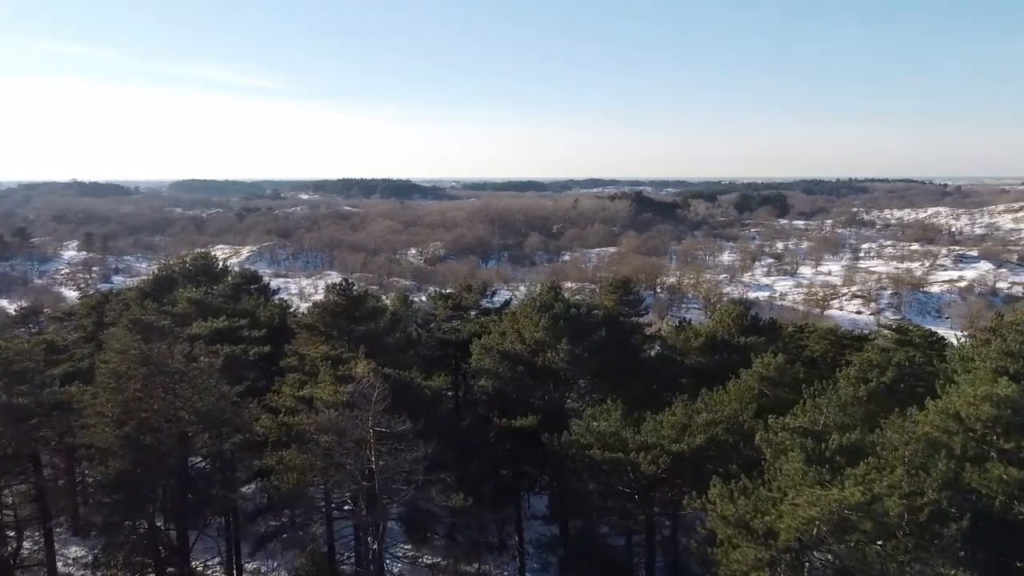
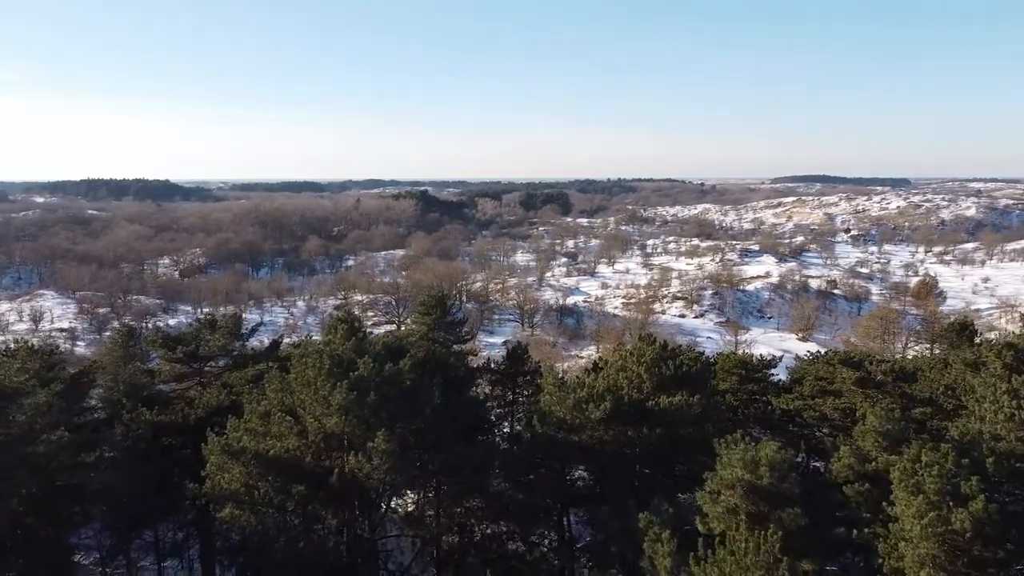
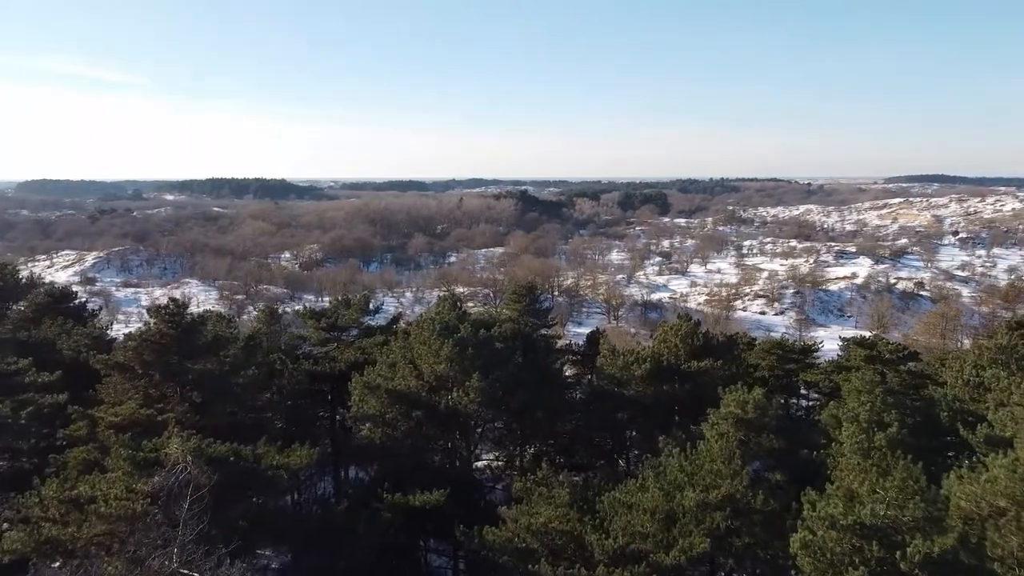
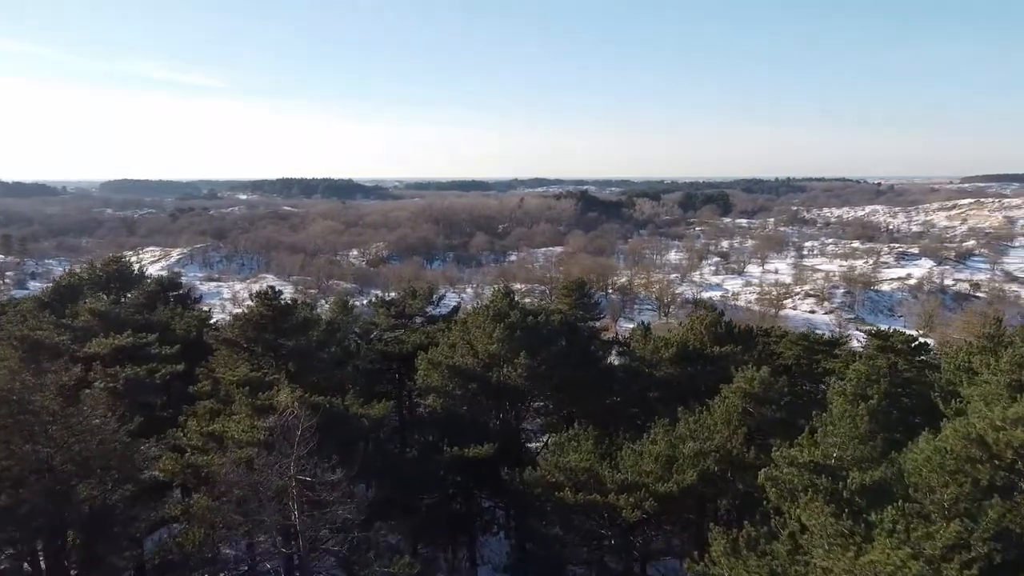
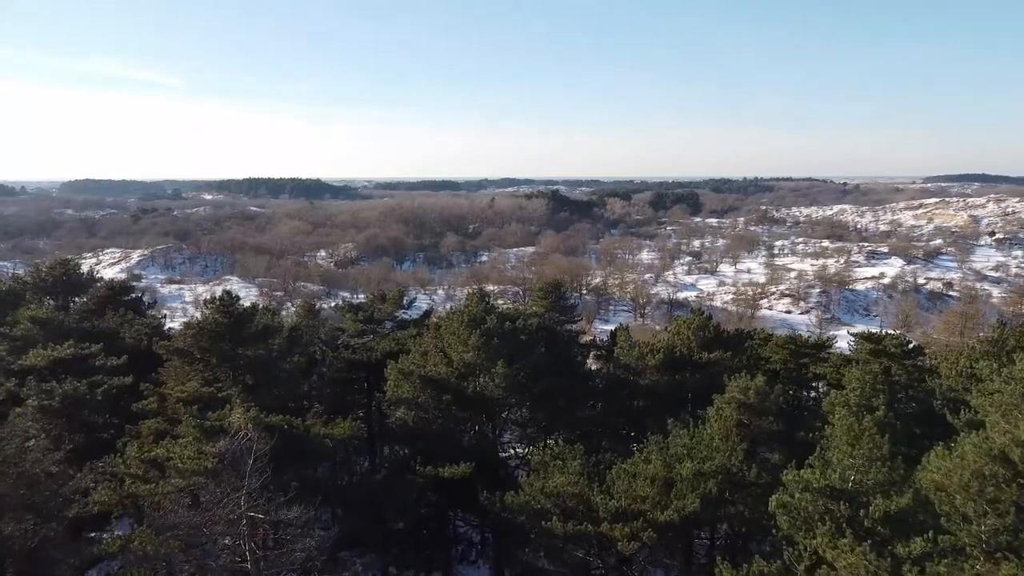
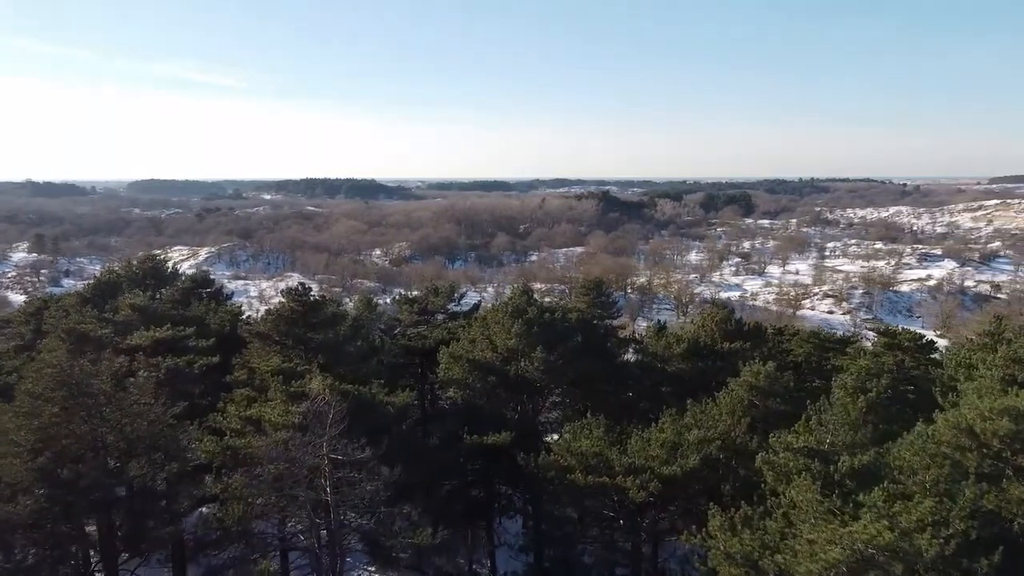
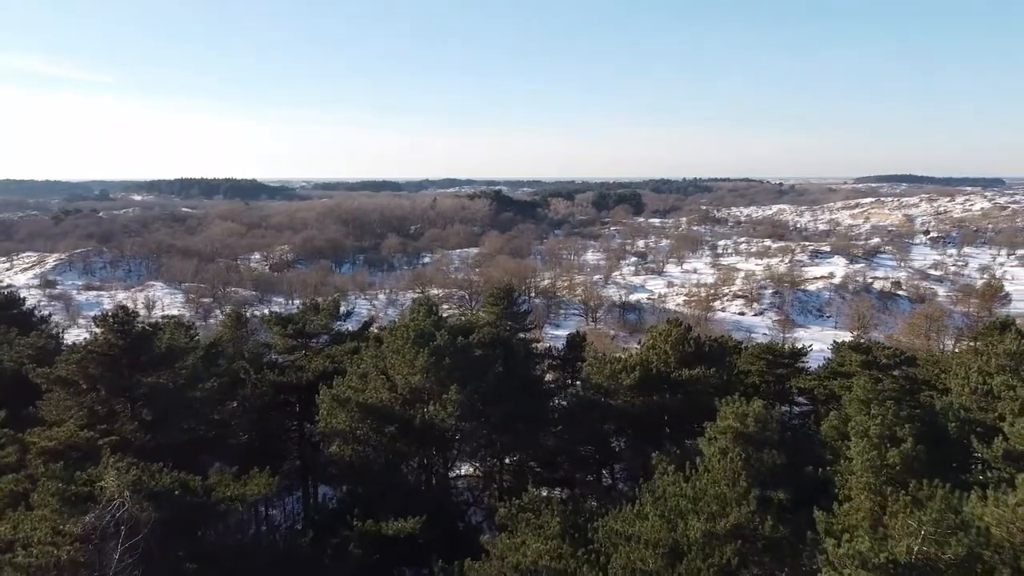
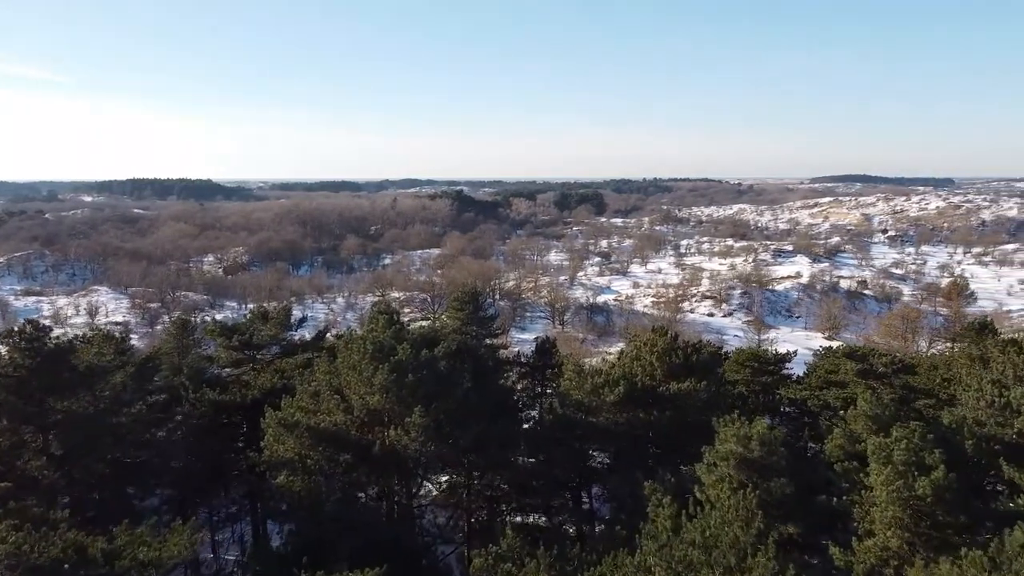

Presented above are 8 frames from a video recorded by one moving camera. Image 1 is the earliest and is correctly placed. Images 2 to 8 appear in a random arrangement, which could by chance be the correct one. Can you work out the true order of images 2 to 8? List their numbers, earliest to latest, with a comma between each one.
6, 4, 5, 3, 7, 8, 2
